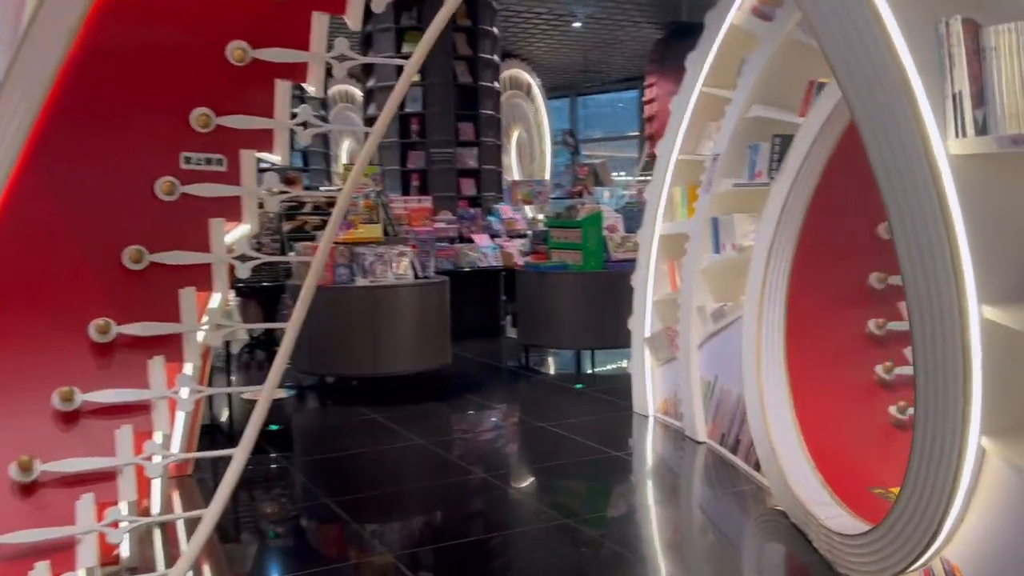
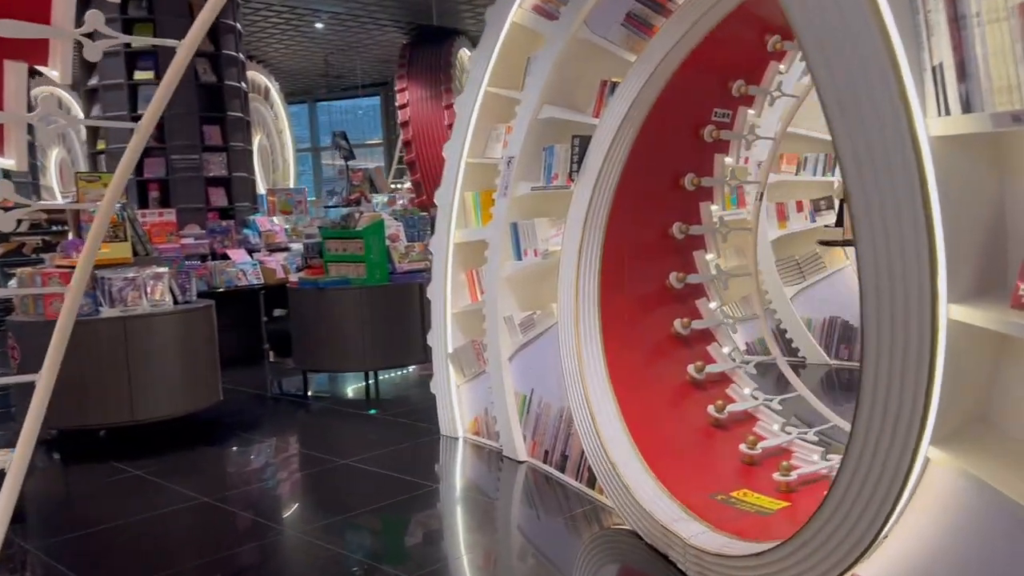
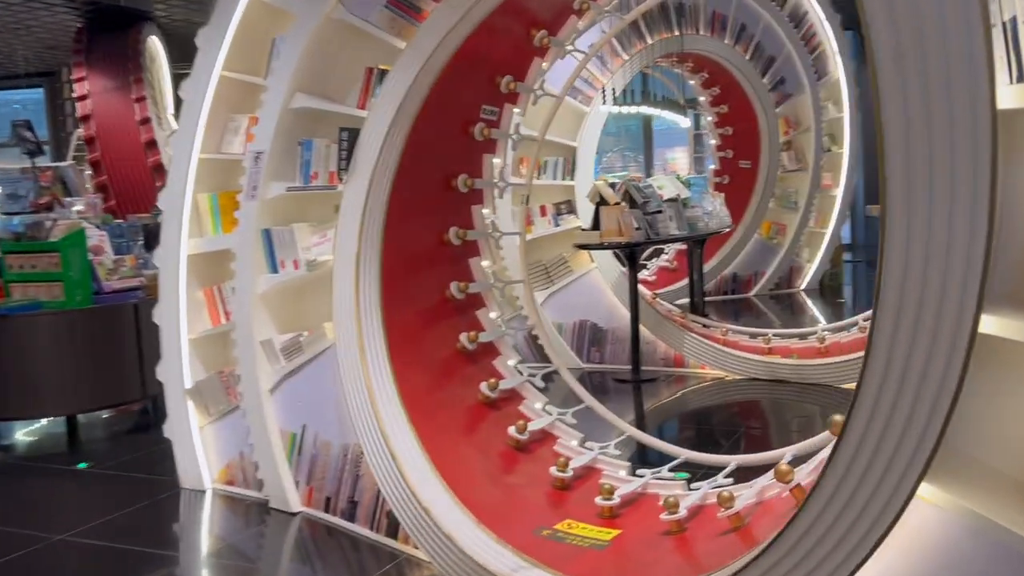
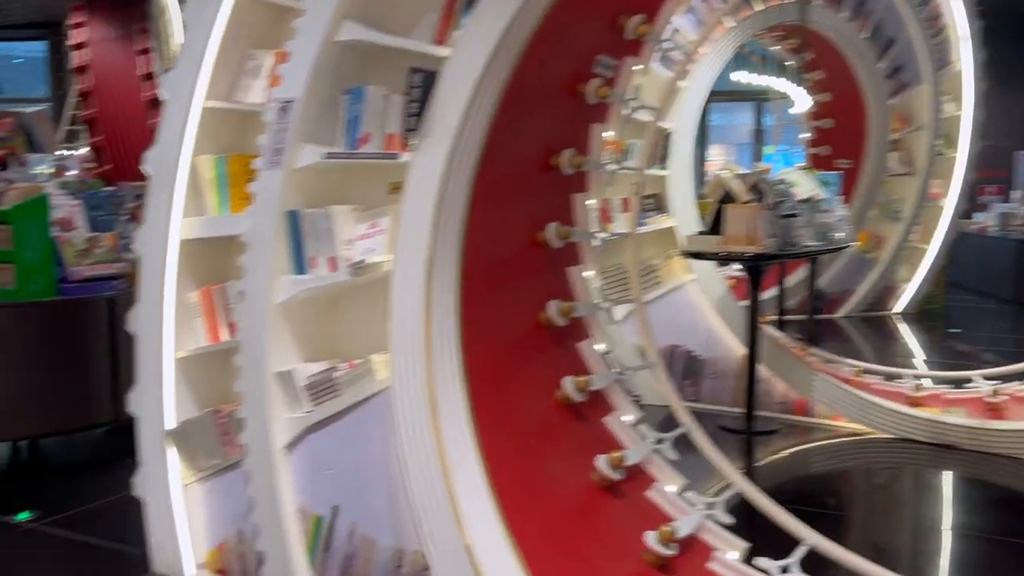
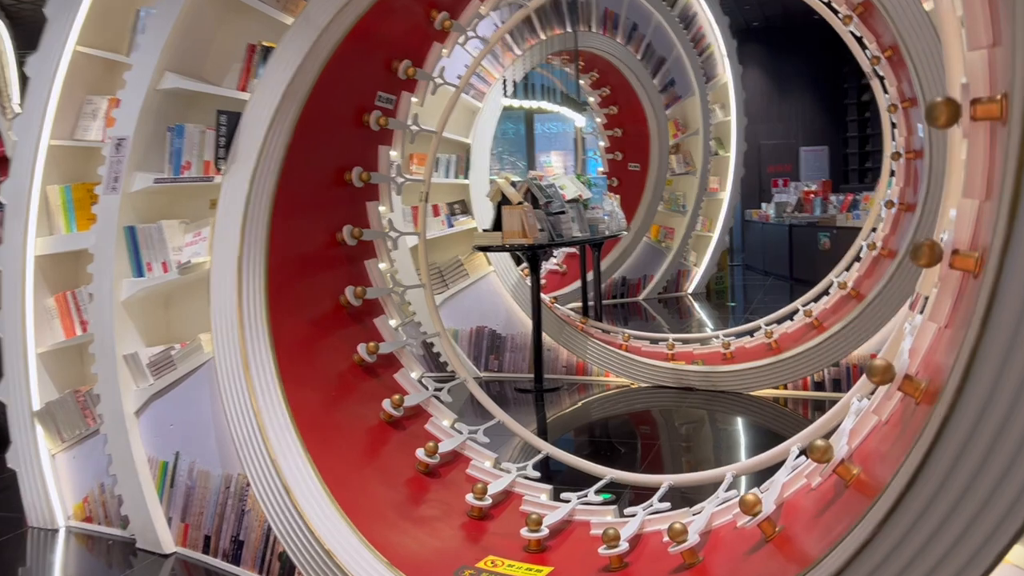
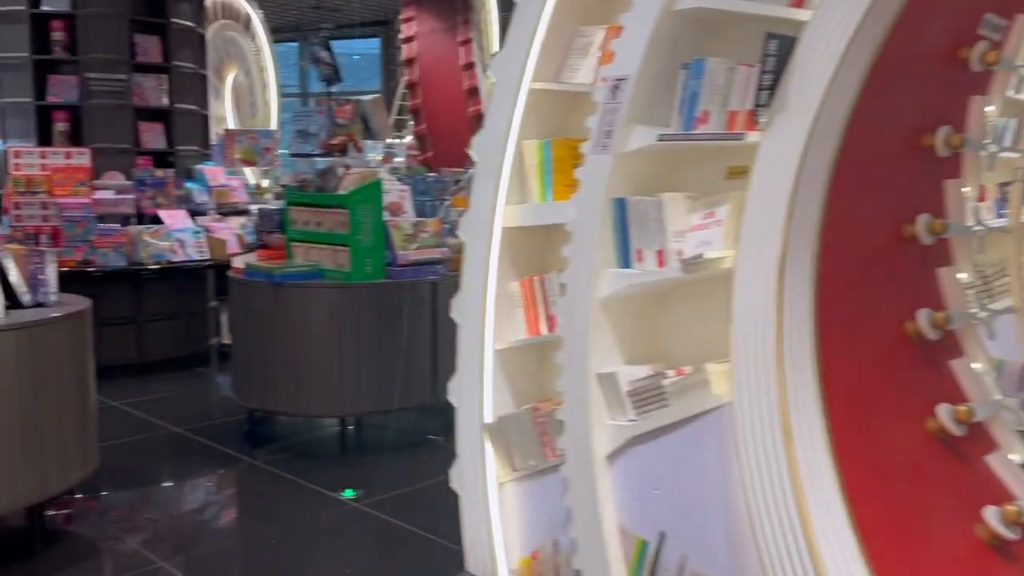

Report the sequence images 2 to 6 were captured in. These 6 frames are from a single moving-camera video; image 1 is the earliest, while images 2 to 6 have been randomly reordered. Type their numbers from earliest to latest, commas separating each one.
2, 3, 5, 4, 6
